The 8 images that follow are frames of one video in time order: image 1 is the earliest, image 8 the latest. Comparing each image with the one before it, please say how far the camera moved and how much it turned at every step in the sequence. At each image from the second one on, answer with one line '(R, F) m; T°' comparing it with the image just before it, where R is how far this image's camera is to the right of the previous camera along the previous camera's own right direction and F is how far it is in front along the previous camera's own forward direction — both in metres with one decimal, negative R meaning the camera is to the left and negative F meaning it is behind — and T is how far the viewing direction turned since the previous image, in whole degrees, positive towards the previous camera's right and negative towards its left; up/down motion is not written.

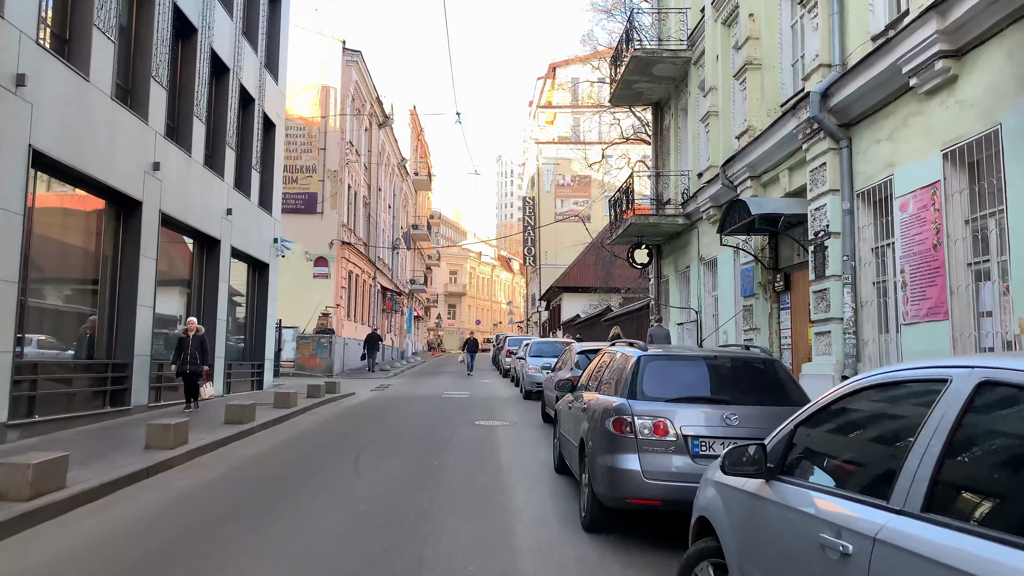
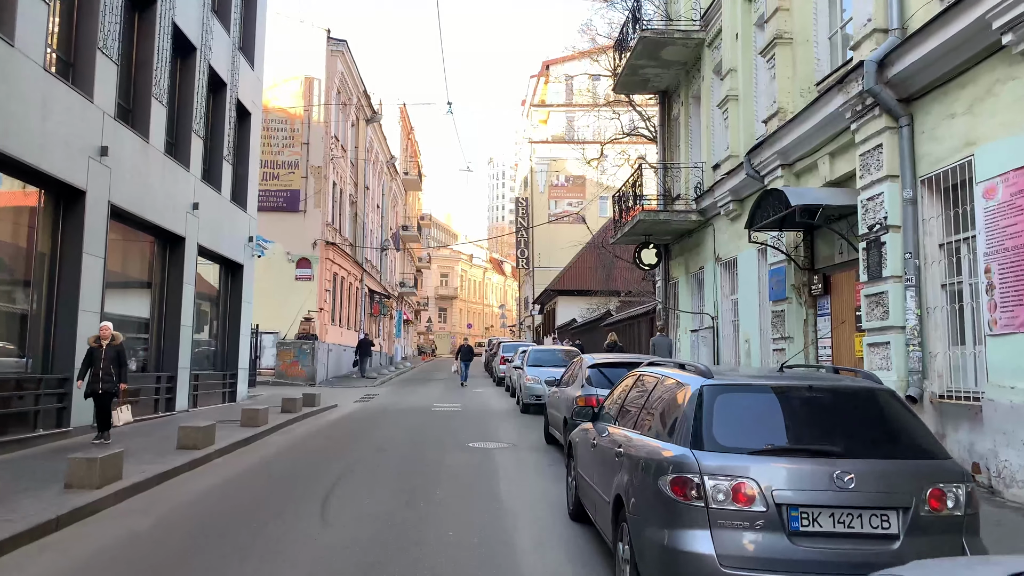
(-0.1, +1.5) m; +1°
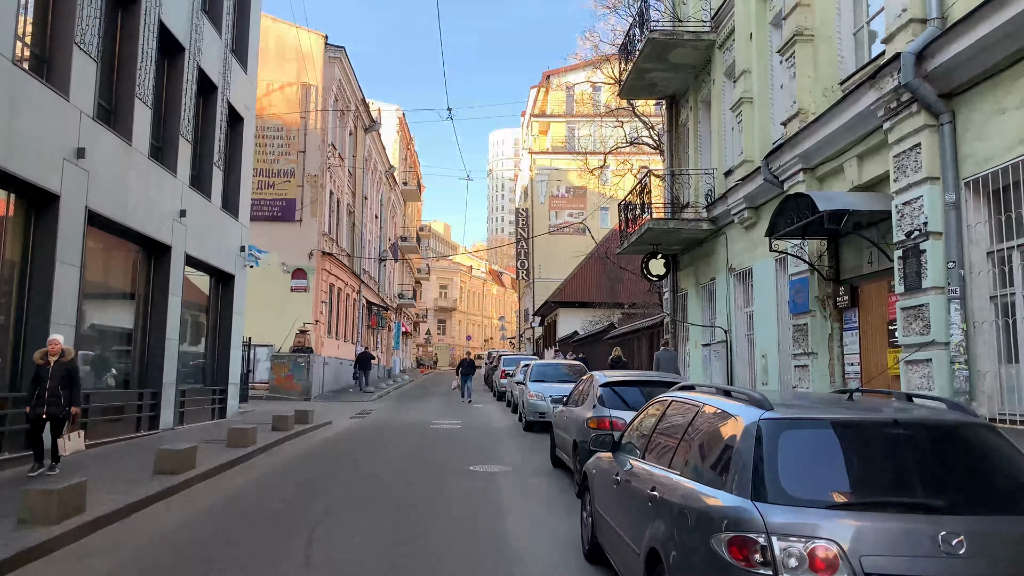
(-0.1, +0.7) m; 0°
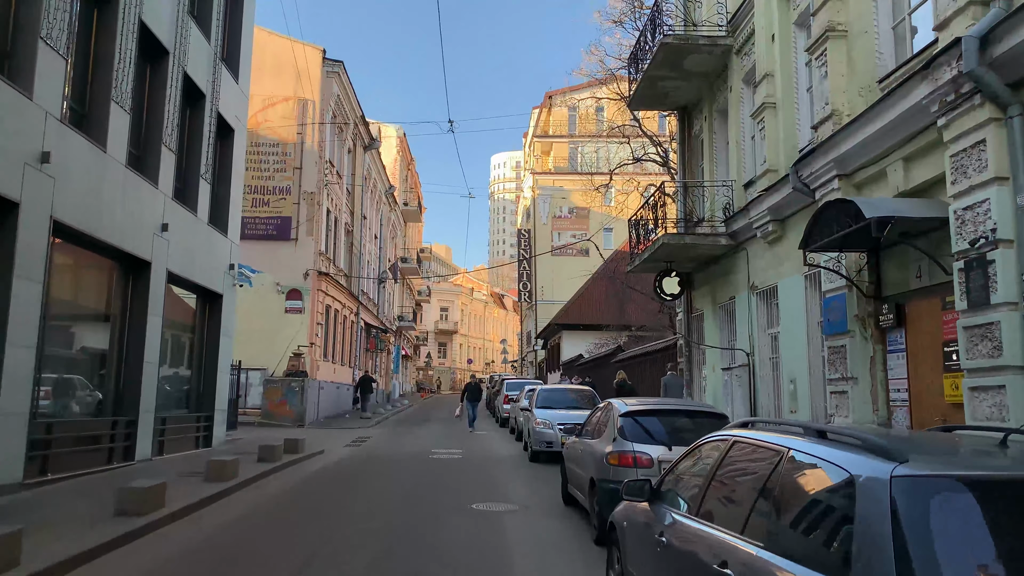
(-0.1, +0.9) m; 0°
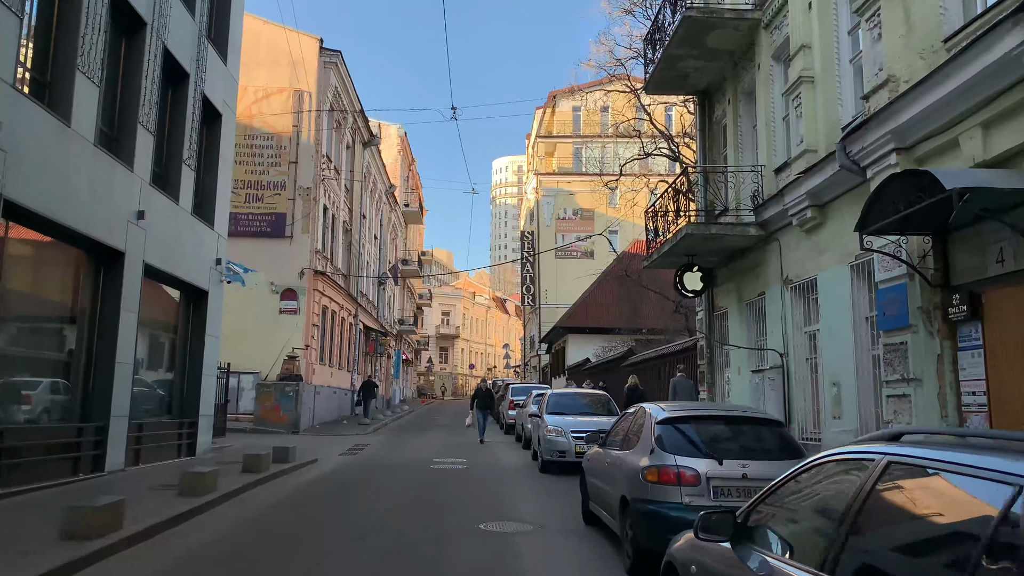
(-0.1, +1.1) m; 0°
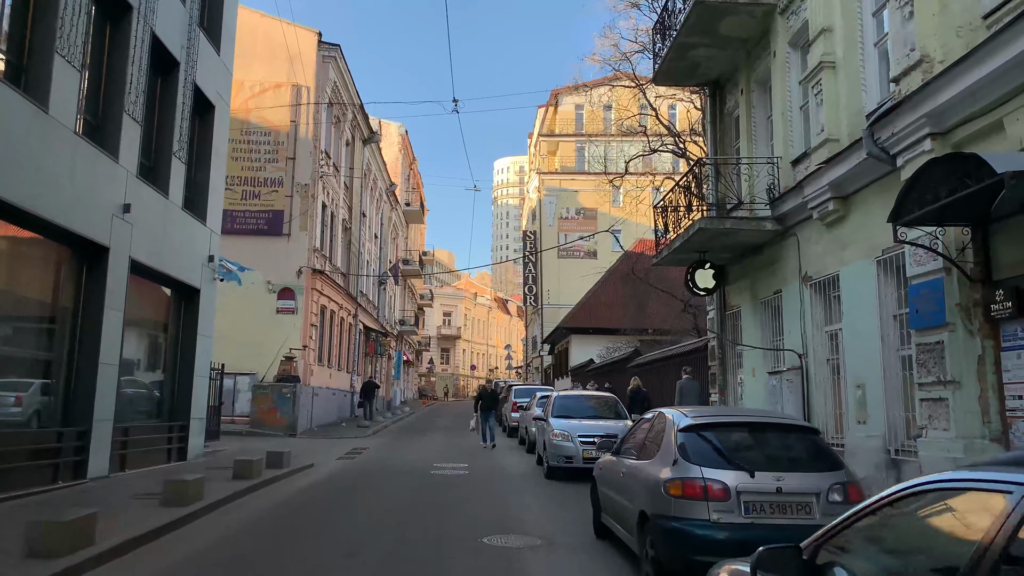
(0.0, +0.6) m; 0°
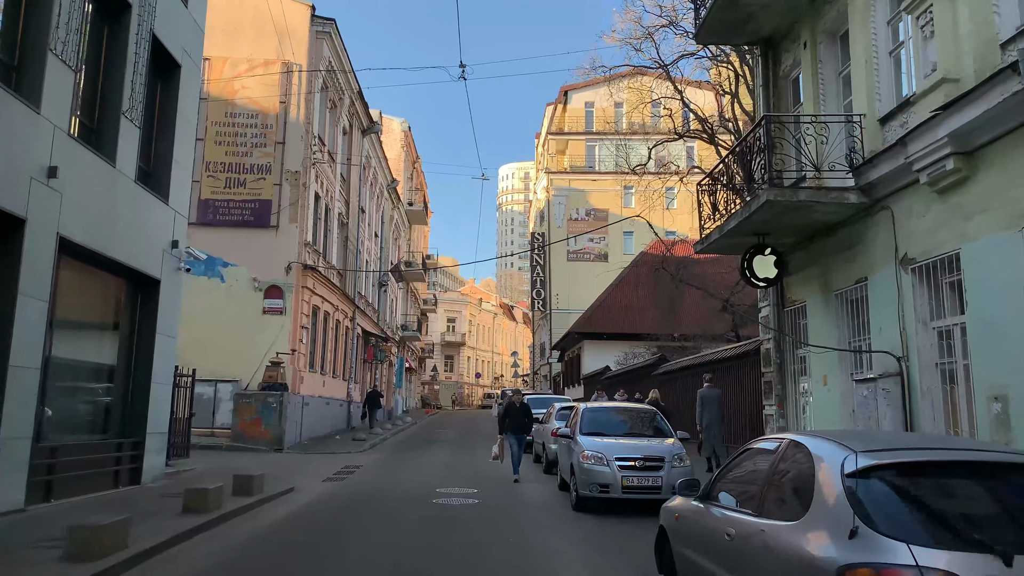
(-0.2, +2.2) m; 0°
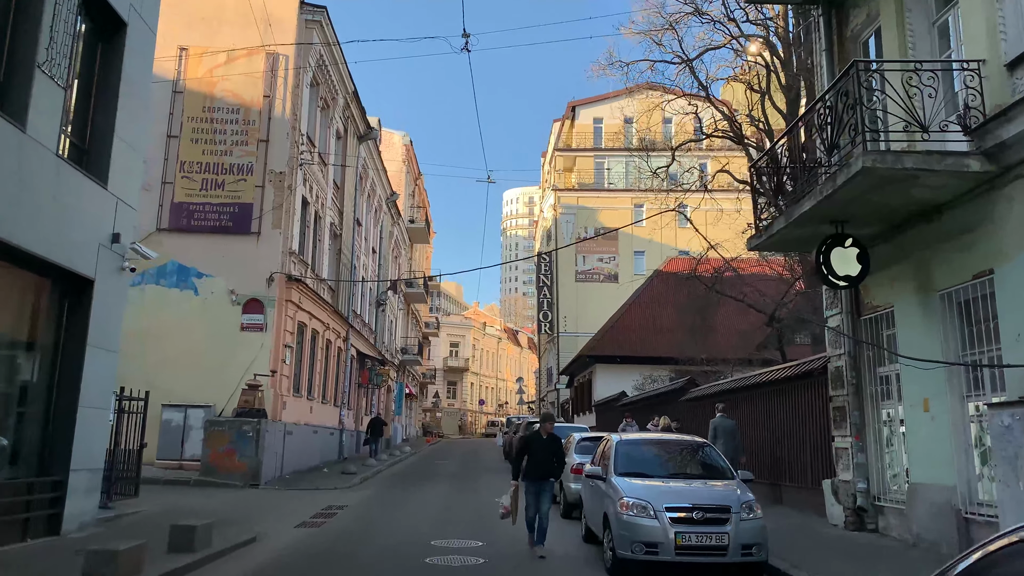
(-0.1, +2.2) m; 0°
